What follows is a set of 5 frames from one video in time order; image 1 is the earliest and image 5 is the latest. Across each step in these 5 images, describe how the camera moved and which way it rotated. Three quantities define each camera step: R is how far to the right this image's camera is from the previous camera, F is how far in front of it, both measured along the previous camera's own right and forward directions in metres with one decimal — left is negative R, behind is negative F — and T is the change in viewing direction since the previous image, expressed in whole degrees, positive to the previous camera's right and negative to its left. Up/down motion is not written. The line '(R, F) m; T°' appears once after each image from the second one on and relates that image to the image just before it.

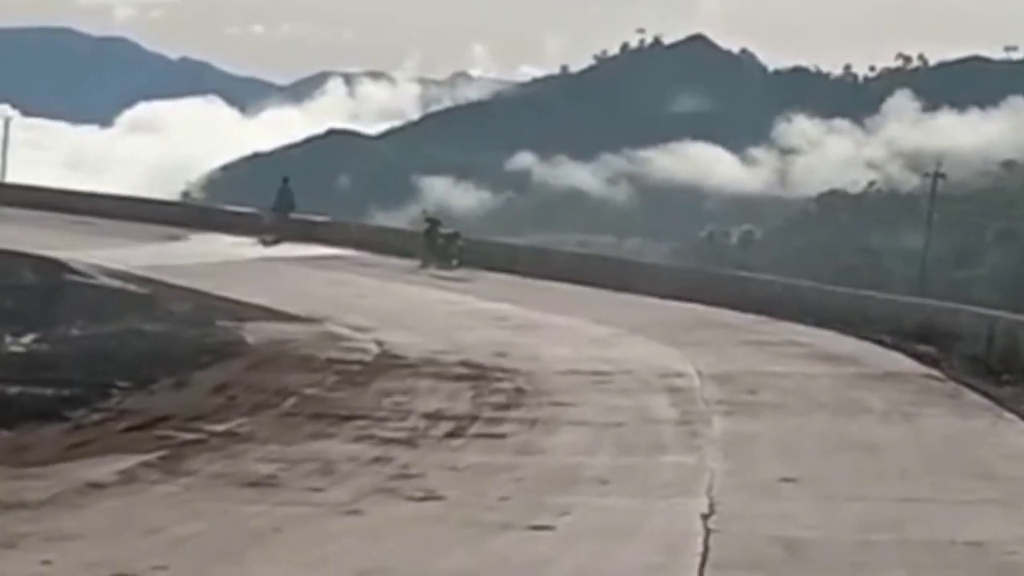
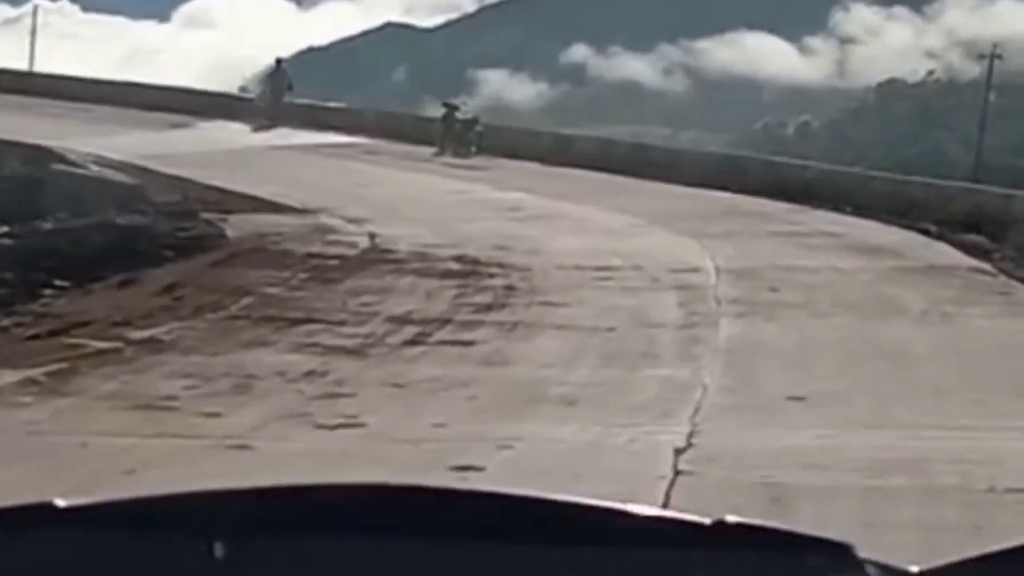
(+0.6, +3.0) m; -1°
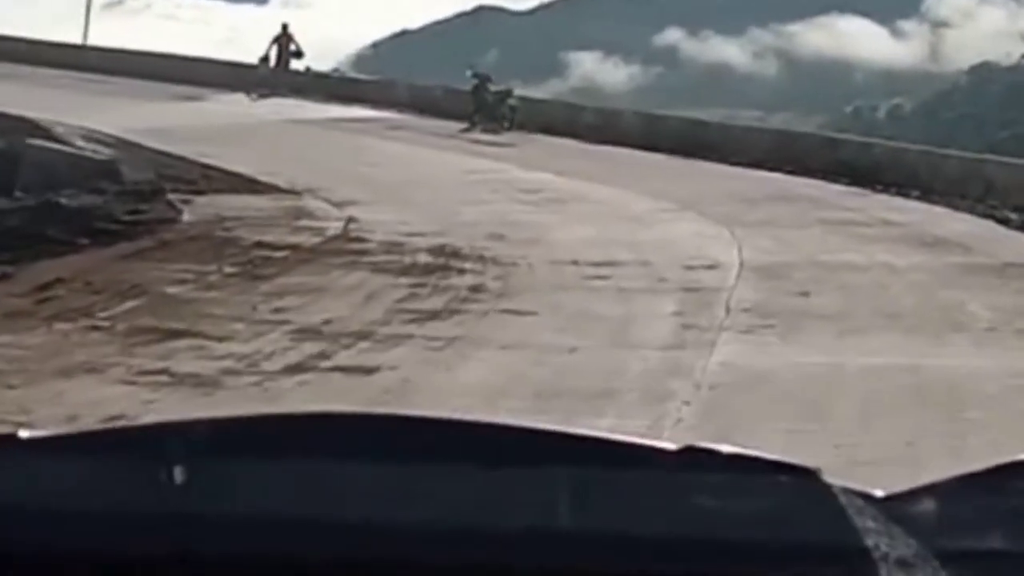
(+1.0, +4.5) m; -2°
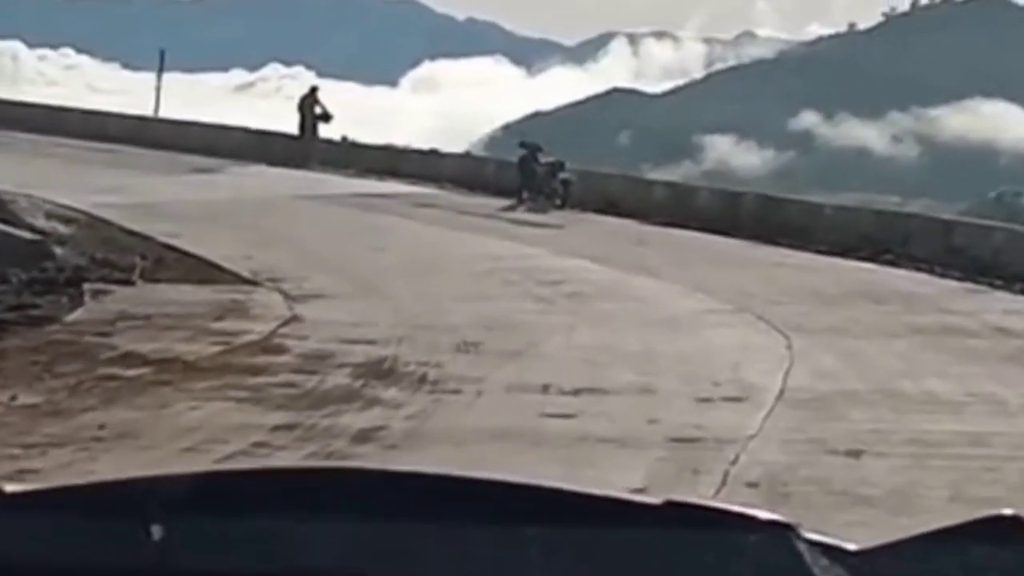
(+1.2, +6.1) m; -3°
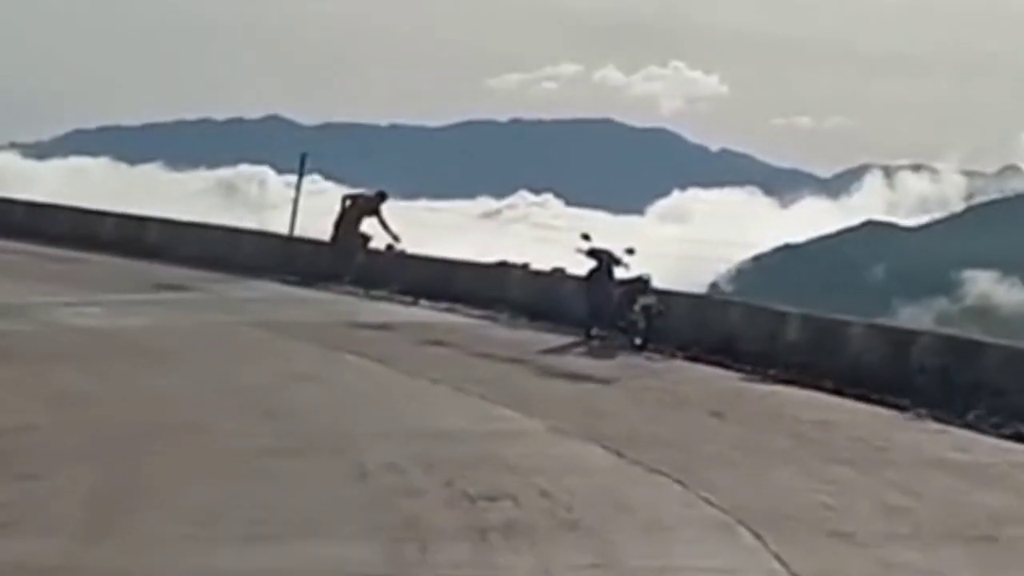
(+1.8, +10.9) m; -6°
